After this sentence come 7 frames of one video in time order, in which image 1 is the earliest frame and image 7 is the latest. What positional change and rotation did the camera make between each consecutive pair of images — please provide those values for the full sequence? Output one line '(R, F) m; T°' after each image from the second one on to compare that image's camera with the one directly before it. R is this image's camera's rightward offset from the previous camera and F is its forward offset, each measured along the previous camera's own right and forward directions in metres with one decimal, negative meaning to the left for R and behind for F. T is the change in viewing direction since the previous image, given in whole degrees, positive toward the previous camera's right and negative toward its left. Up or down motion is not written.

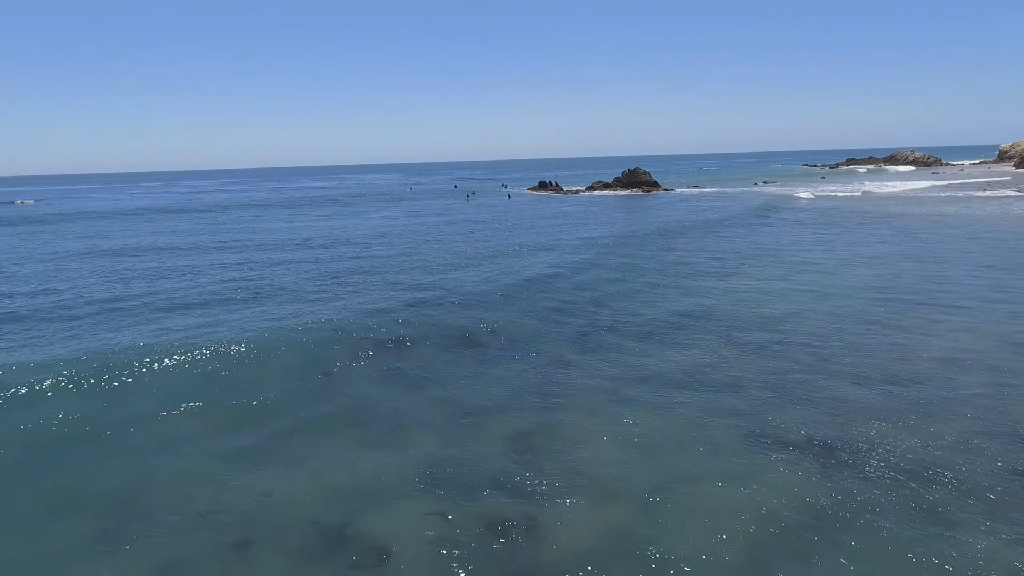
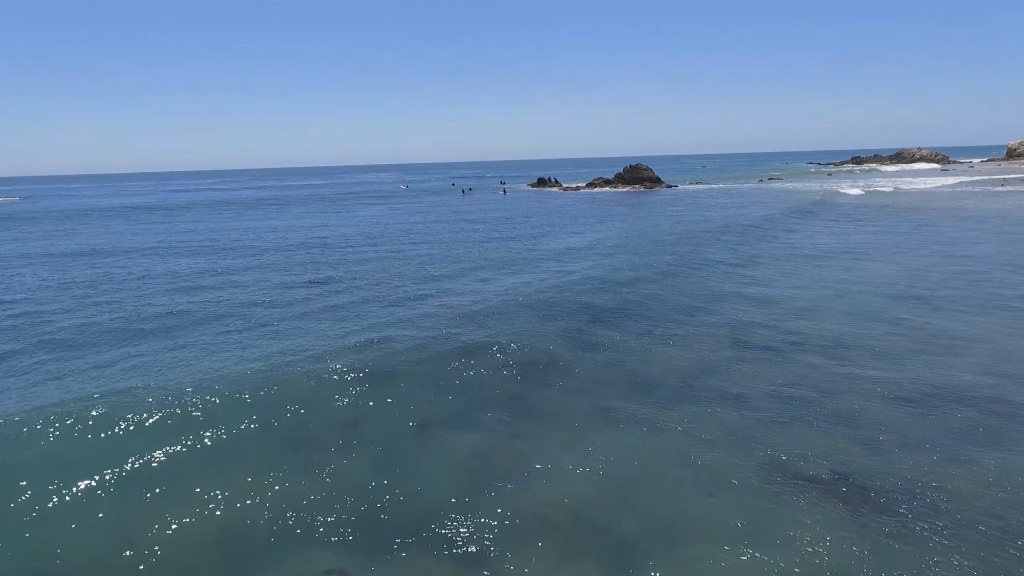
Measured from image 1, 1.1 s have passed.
(+0.4, +3.2) m; 0°
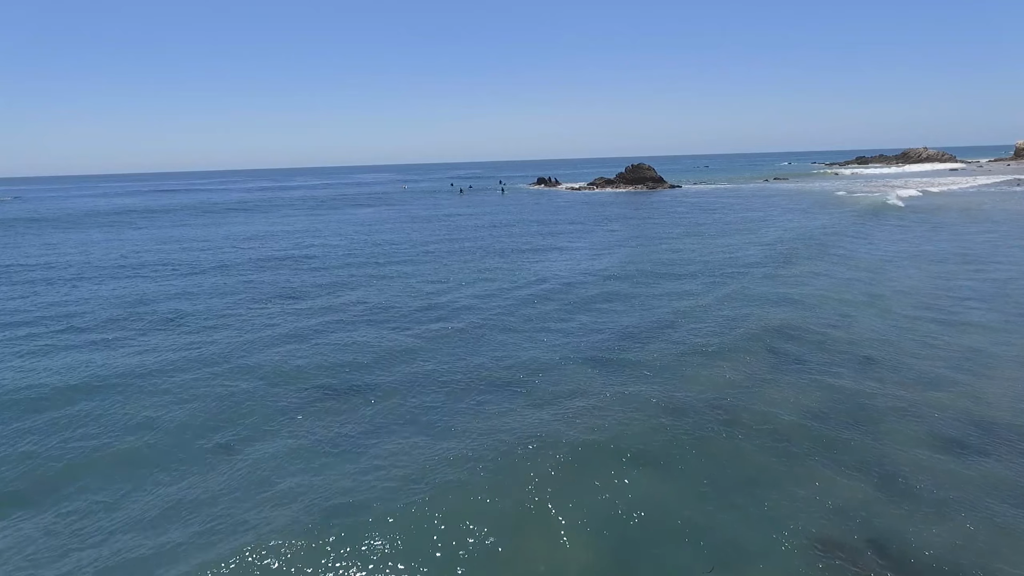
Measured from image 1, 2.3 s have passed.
(0.0, +2.7) m; 0°
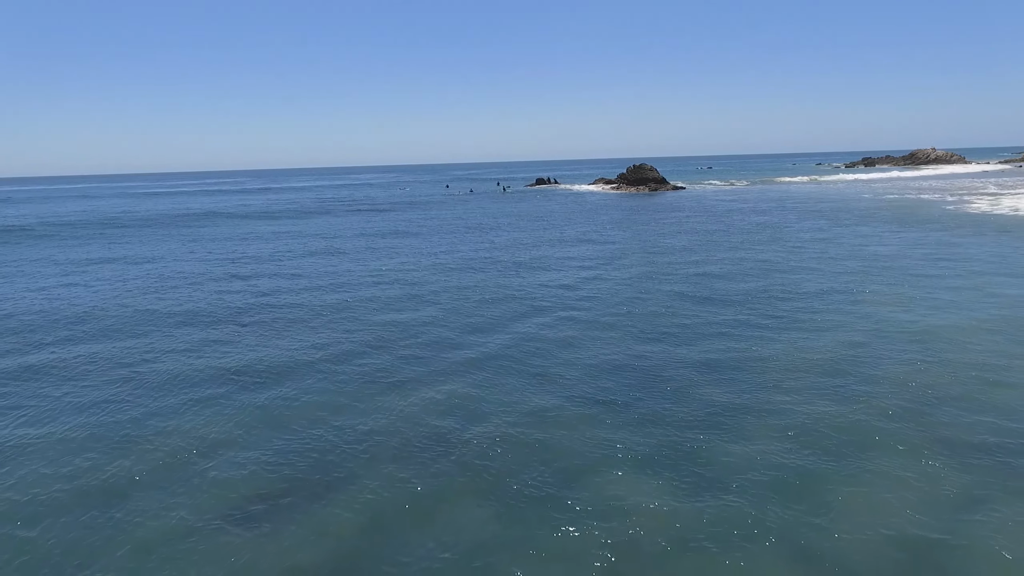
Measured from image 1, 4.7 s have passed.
(+0.1, +4.5) m; 0°
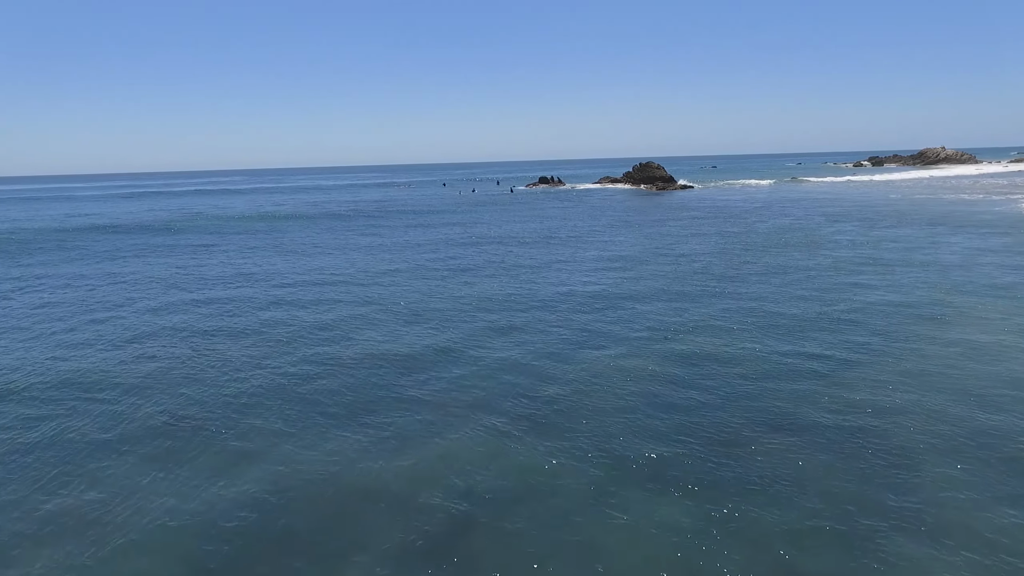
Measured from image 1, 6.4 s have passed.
(-0.8, +5.0) m; 0°
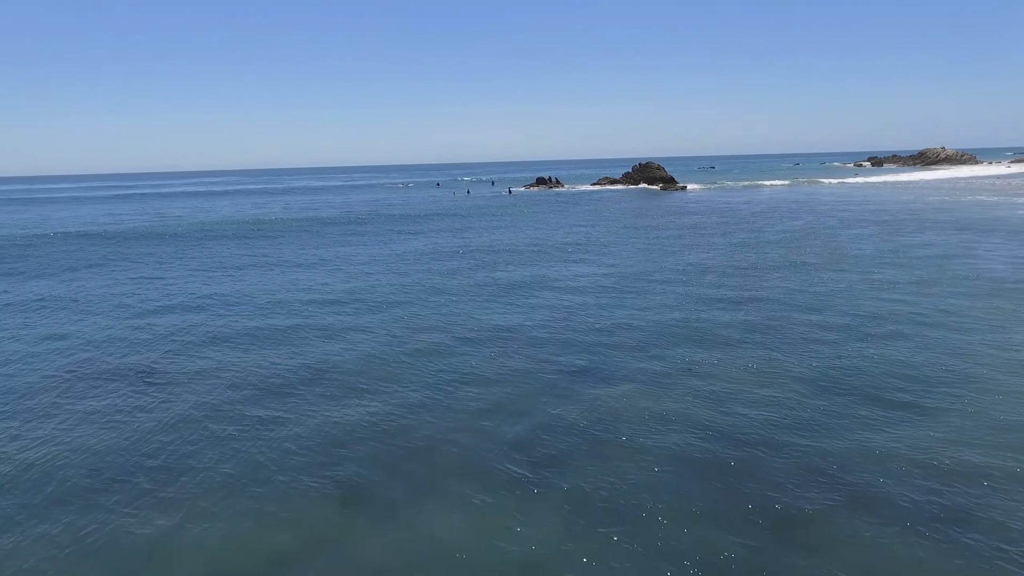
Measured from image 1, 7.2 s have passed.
(-0.3, +3.5) m; 0°
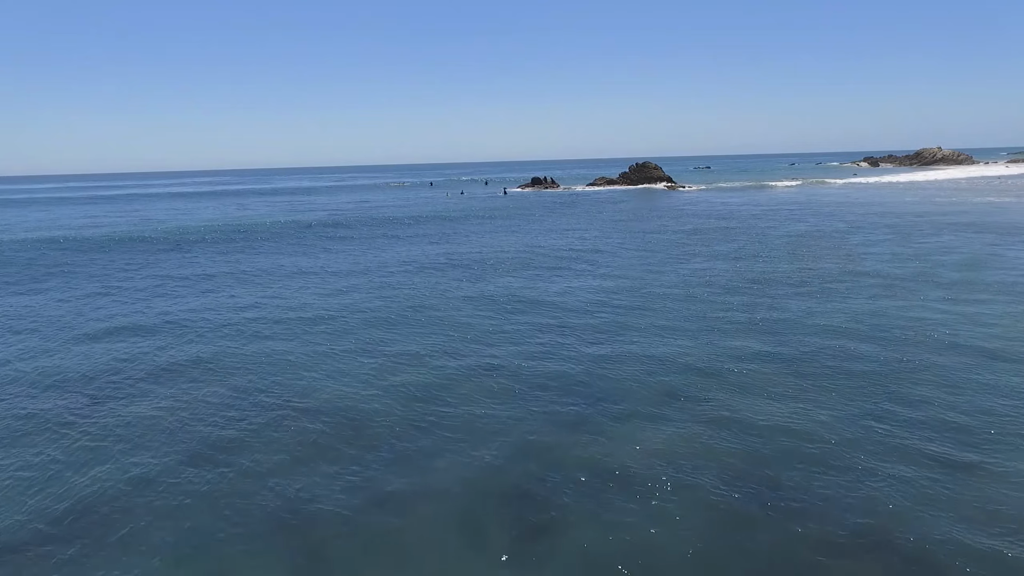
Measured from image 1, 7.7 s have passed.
(-0.1, +2.8) m; +1°
